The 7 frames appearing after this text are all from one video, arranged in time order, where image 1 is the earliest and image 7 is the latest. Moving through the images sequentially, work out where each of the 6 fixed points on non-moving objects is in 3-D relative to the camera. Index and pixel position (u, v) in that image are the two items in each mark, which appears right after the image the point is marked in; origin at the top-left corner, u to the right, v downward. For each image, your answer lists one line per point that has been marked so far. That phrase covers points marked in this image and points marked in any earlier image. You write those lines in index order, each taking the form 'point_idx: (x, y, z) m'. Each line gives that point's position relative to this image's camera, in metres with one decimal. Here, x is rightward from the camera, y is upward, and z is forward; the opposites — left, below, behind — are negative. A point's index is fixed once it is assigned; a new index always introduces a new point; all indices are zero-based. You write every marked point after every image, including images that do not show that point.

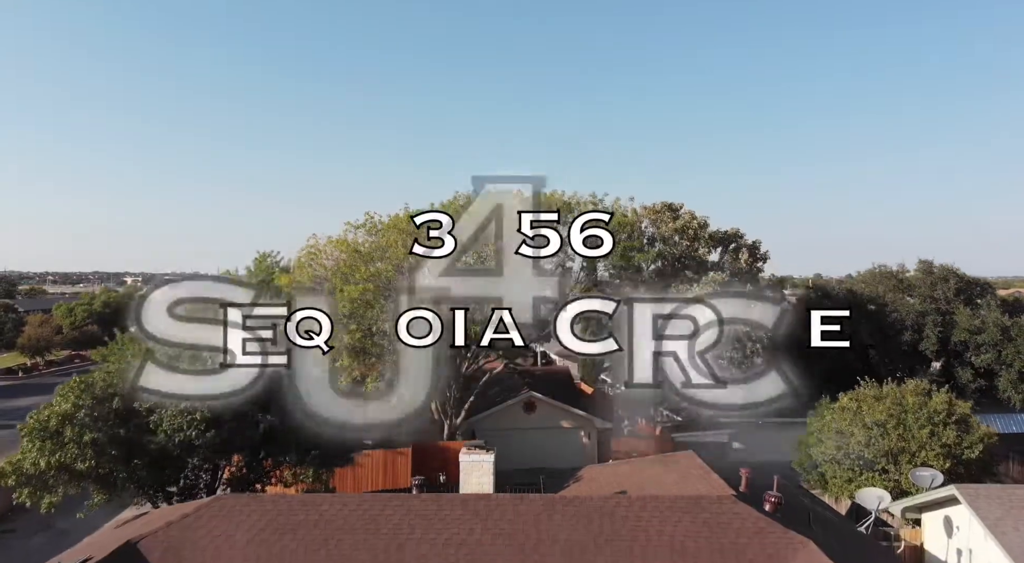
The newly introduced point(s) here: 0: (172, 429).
0: (-8.2, -3.5, +17.9) m
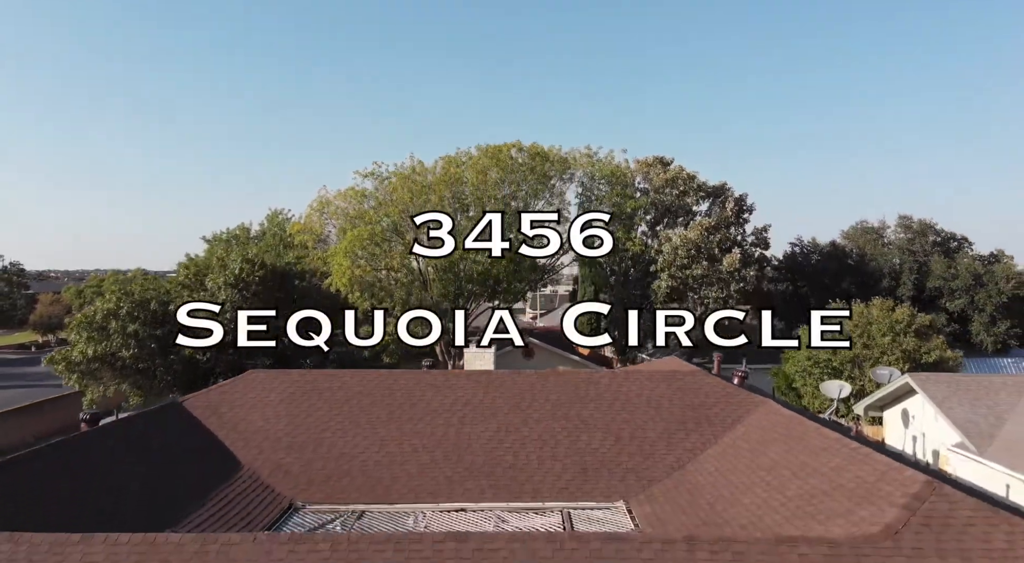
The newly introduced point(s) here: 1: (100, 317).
0: (-8.3, -1.2, +19.8) m
1: (-10.7, -0.9, +19.1) m
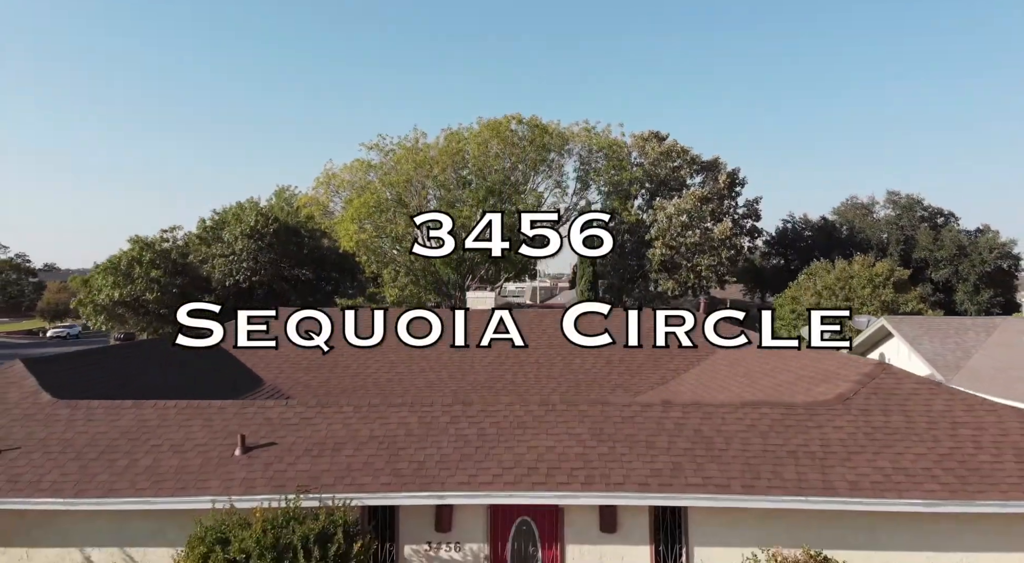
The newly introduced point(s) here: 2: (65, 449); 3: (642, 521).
0: (-8.3, +0.2, +21.0) m
1: (-10.7, +0.5, +20.3) m
2: (-5.4, -2.0, +8.9) m
3: (+1.5, -2.8, +8.6) m
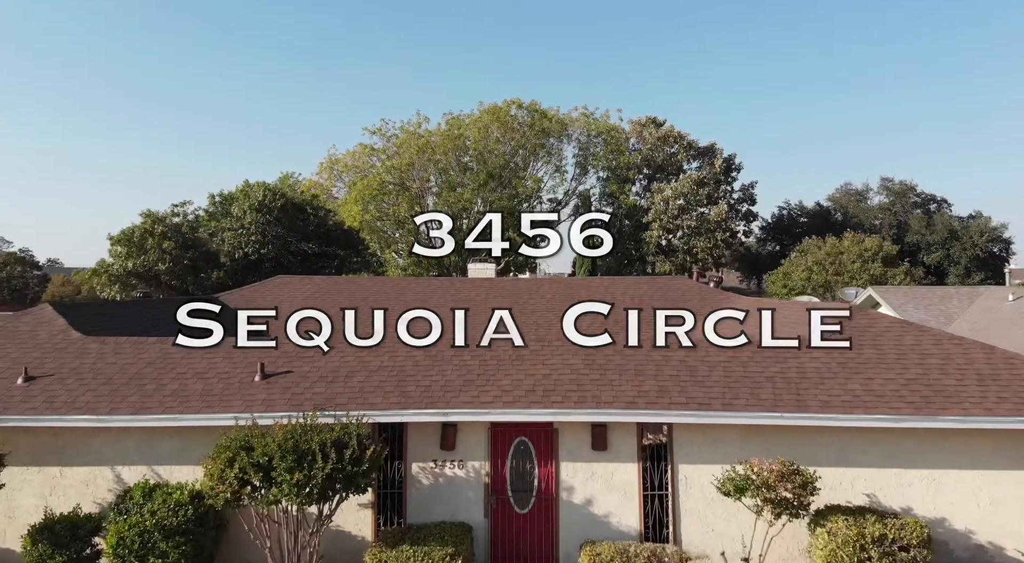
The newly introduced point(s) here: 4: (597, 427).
0: (-8.3, +1.0, +21.7) m
1: (-10.7, +1.3, +21.0) m
2: (-5.4, -1.2, +9.6) m
3: (+1.5, -2.0, +9.3) m
4: (+1.1, -1.9, +9.3) m
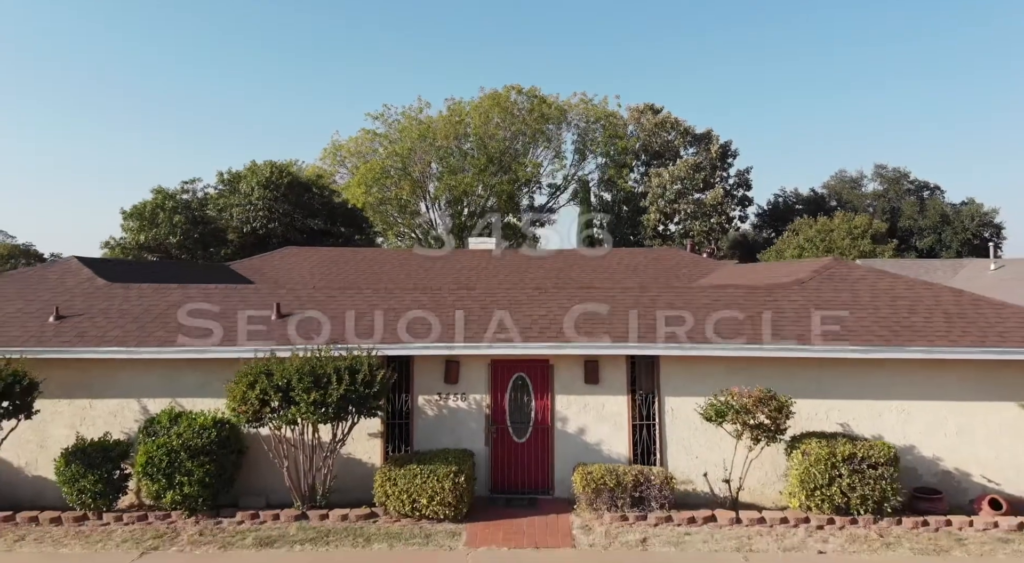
0: (-8.3, +1.8, +22.4) m
1: (-10.7, +2.1, +21.7) m
2: (-5.4, -0.5, +10.3) m
3: (+1.5, -1.3, +10.0) m
4: (+1.1, -1.1, +10.0) m
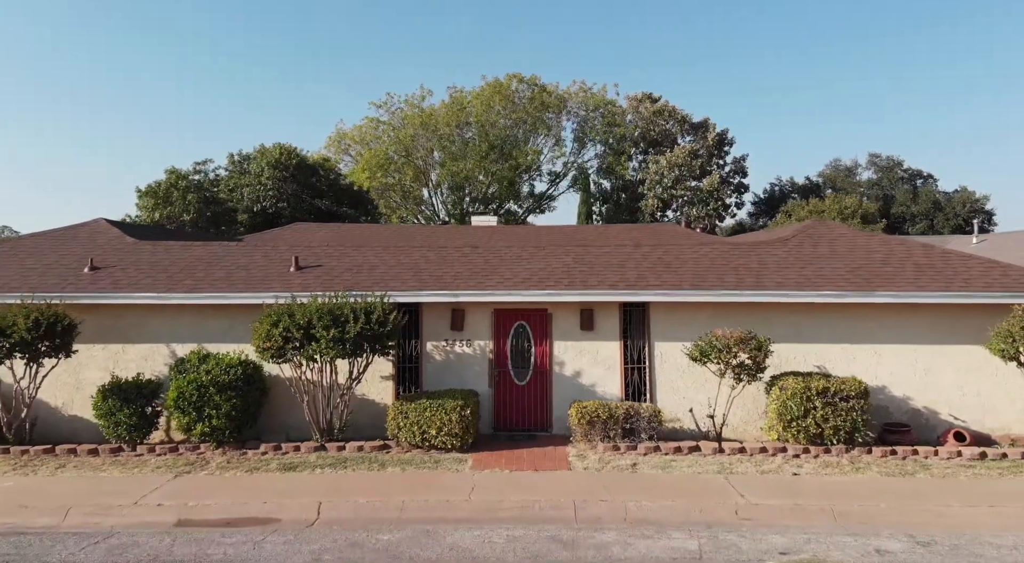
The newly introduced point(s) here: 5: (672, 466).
0: (-8.3, +2.5, +23.2) m
1: (-10.7, +2.8, +22.5) m
2: (-5.4, +0.2, +11.1) m
3: (+1.5, -0.6, +10.8) m
4: (+1.1, -0.4, +10.8) m
5: (+2.0, -2.4, +9.4) m
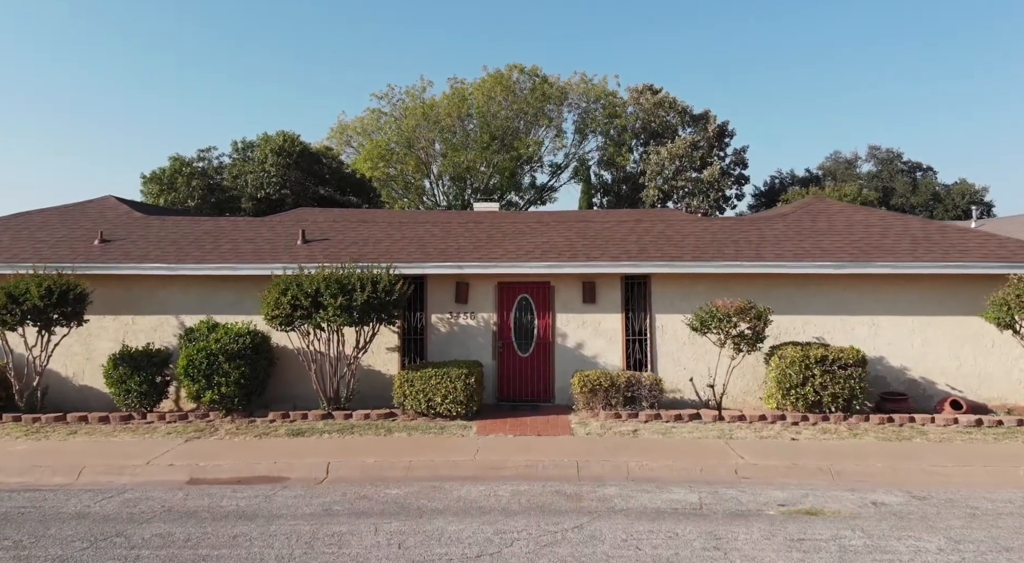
0: (-8.2, +2.9, +23.4) m
1: (-10.6, +3.2, +22.6) m
2: (-5.4, +0.6, +11.3) m
3: (+1.5, -0.2, +11.0) m
4: (+1.1, 0.0, +11.0) m
5: (+2.1, -2.0, +9.6) m
